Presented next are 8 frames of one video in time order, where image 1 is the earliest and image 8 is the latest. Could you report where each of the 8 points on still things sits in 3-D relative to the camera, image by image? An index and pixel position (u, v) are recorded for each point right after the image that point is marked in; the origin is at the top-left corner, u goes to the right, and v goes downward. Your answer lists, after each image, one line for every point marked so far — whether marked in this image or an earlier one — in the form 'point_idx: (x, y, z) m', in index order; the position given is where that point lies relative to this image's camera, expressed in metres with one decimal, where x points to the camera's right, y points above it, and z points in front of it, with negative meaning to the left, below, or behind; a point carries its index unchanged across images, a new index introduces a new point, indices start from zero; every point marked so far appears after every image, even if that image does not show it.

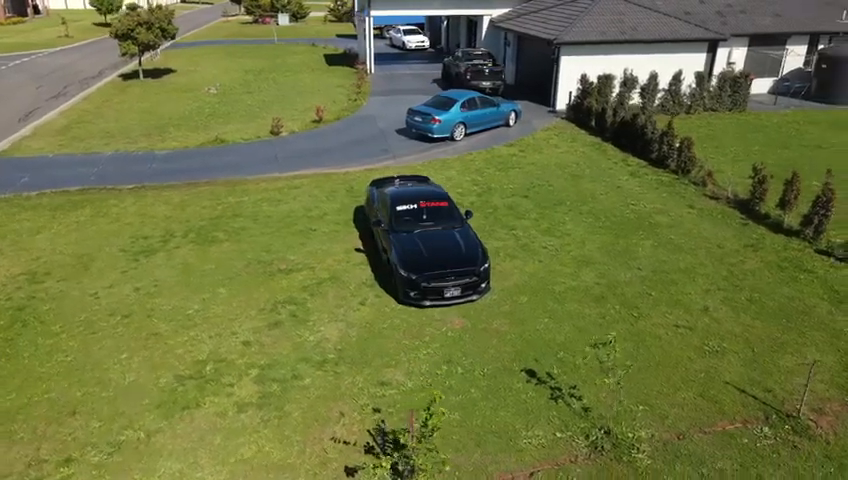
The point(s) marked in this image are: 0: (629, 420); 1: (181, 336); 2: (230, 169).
0: (+2.9, -2.5, +8.5) m
1: (-4.2, -1.7, +10.5) m
2: (-6.1, +2.2, +19.1) m
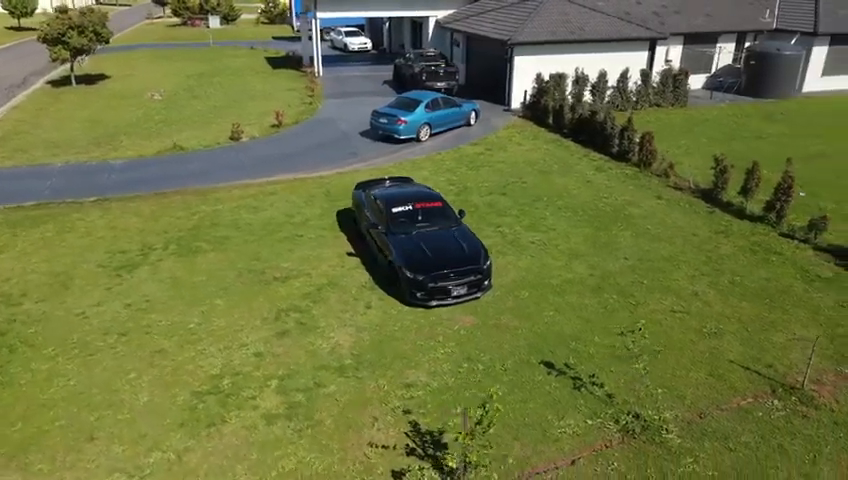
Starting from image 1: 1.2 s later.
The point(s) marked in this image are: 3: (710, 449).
0: (+3.4, -2.4, +8.9) m
1: (-3.9, -1.9, +10.1) m
2: (-6.9, +1.9, +18.4) m
3: (+3.8, -2.8, +8.1) m
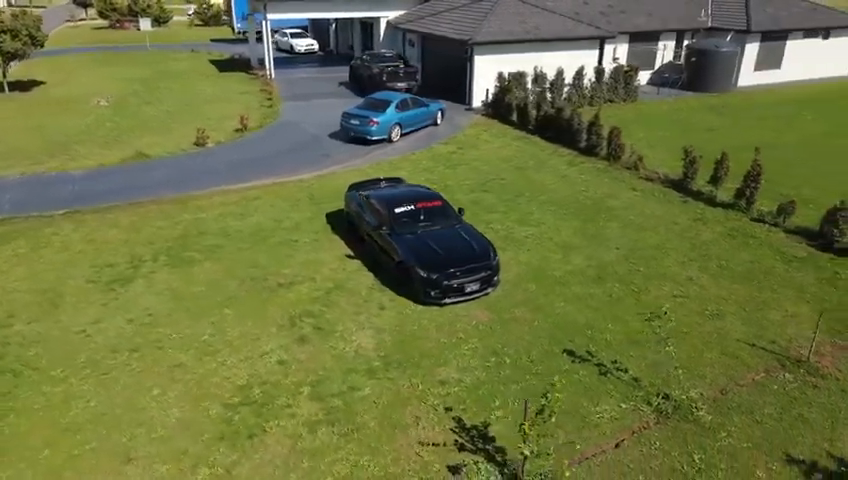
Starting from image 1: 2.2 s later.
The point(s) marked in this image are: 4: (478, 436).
0: (+3.9, -2.2, +9.3) m
1: (-3.5, -2.0, +9.8) m
2: (-7.5, +1.6, +17.7) m
3: (+4.5, -2.6, +8.6) m
4: (+0.7, -2.7, +8.3) m
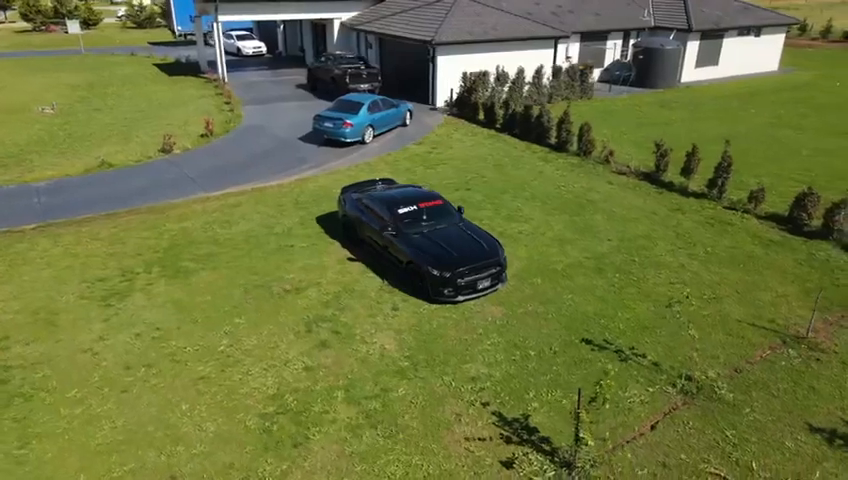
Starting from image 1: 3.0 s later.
0: (+4.4, -2.0, +9.8) m
1: (-3.0, -2.1, +9.5) m
2: (-7.9, +1.3, +17.1) m
3: (+5.0, -2.4, +9.1) m
4: (+1.4, -2.6, +8.5) m
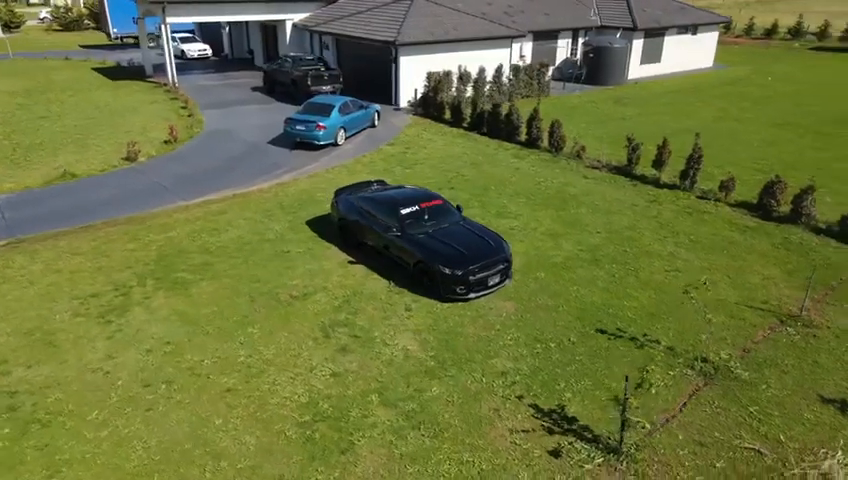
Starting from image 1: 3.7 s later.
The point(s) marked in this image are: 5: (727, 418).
0: (+4.8, -1.8, +10.3) m
1: (-2.5, -2.2, +9.3) m
2: (-8.3, +1.0, +16.3) m
3: (+5.5, -2.1, +9.7) m
4: (+2.0, -2.6, +8.7) m
5: (+4.4, -2.6, +8.7) m
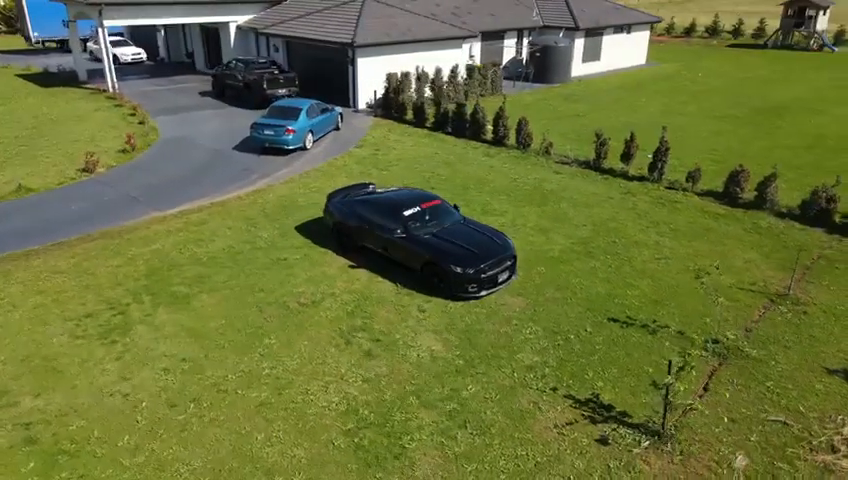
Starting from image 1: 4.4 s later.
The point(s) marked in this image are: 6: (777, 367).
0: (+5.2, -1.6, +10.9) m
1: (-2.0, -2.3, +9.1) m
2: (-8.6, +0.6, +15.4) m
3: (+6.0, -1.9, +10.3) m
4: (+2.6, -2.5, +8.9) m
5: (+5.0, -2.4, +9.2) m
6: (+5.7, -2.1, +9.9) m
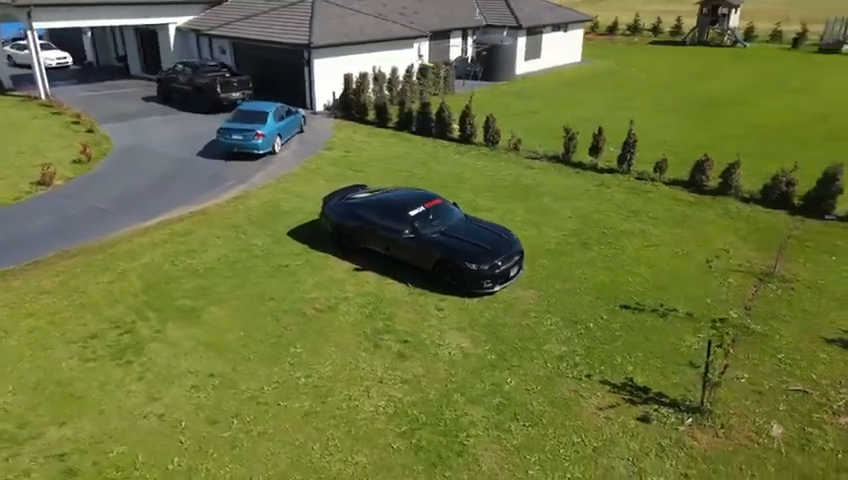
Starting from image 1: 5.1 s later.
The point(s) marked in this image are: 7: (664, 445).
0: (+5.6, -1.3, +11.5) m
1: (-1.3, -2.4, +8.9) m
2: (-8.7, +0.2, +14.4) m
3: (+6.5, -1.6, +11.1) m
4: (+3.2, -2.3, +9.3) m
5: (+5.6, -2.1, +9.9) m
6: (+6.3, -1.8, +10.6) m
7: (+3.2, -2.8, +8.2) m
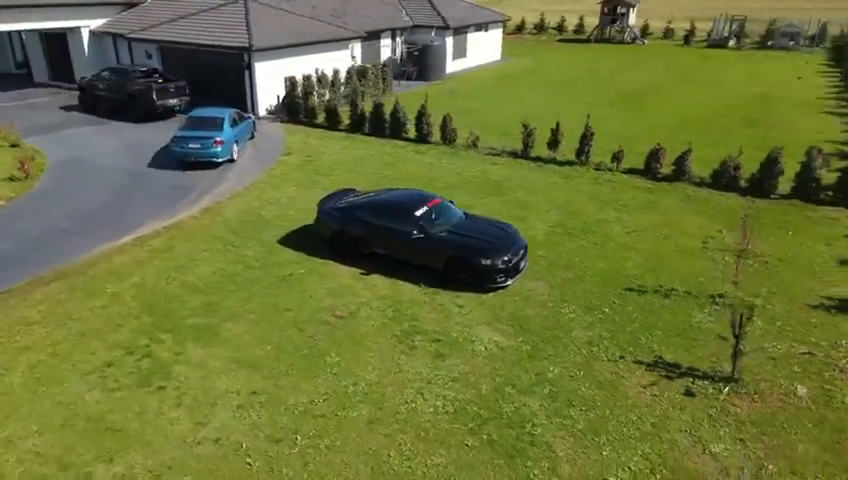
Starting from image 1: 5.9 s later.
0: (+5.9, -1.0, +12.4) m
1: (-0.4, -2.4, +8.8) m
2: (-8.7, -0.4, +13.1) m
3: (+6.8, -1.1, +12.1) m
4: (+4.0, -2.1, +9.9) m
5: (+6.2, -1.7, +10.8) m
6: (+6.7, -1.3, +11.6) m
7: (+4.2, -2.5, +8.8) m
